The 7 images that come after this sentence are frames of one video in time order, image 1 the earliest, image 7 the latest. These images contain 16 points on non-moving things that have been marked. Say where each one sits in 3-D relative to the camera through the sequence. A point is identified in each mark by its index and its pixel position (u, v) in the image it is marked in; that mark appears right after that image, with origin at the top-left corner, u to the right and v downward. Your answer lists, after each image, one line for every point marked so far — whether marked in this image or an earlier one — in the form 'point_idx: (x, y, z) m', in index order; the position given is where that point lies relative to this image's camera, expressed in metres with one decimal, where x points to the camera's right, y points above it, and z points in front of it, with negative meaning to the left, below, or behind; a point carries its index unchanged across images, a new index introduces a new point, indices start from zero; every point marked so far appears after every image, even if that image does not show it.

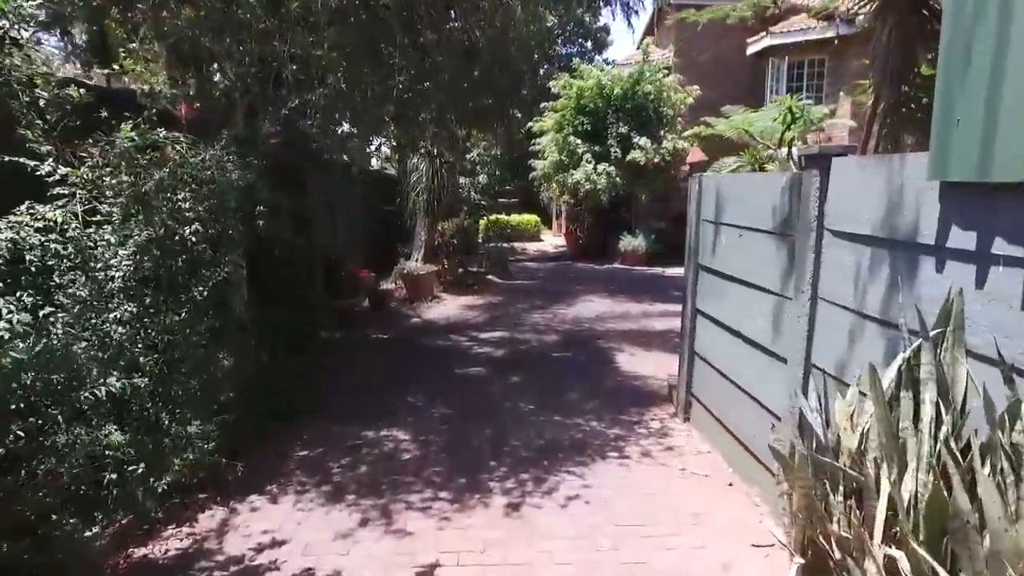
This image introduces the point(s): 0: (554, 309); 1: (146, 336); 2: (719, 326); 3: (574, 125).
0: (+0.7, -0.3, +10.6) m
1: (-1.9, -0.2, +3.5) m
2: (+1.4, -0.3, +4.5) m
3: (+1.6, +4.4, +18.1) m
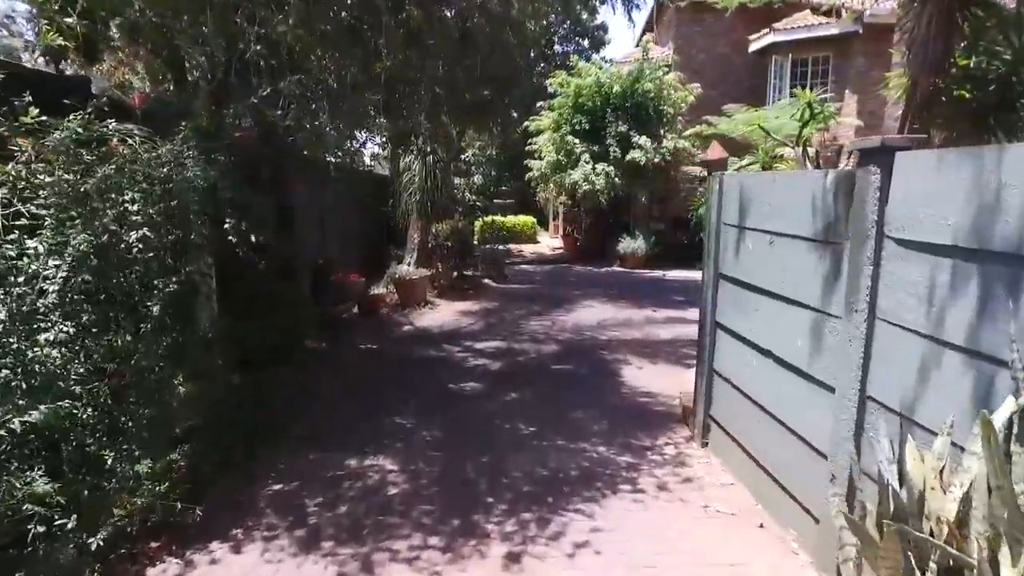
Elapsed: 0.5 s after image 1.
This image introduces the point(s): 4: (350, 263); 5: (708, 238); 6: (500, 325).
0: (+0.6, -0.4, +10.1) m
1: (-1.9, -0.3, +3.0) m
2: (+1.4, -0.3, +4.0) m
3: (+1.5, +4.3, +17.6) m
4: (-2.9, +0.4, +11.5) m
5: (+1.3, +0.3, +4.6) m
6: (-0.2, -0.5, +9.4) m
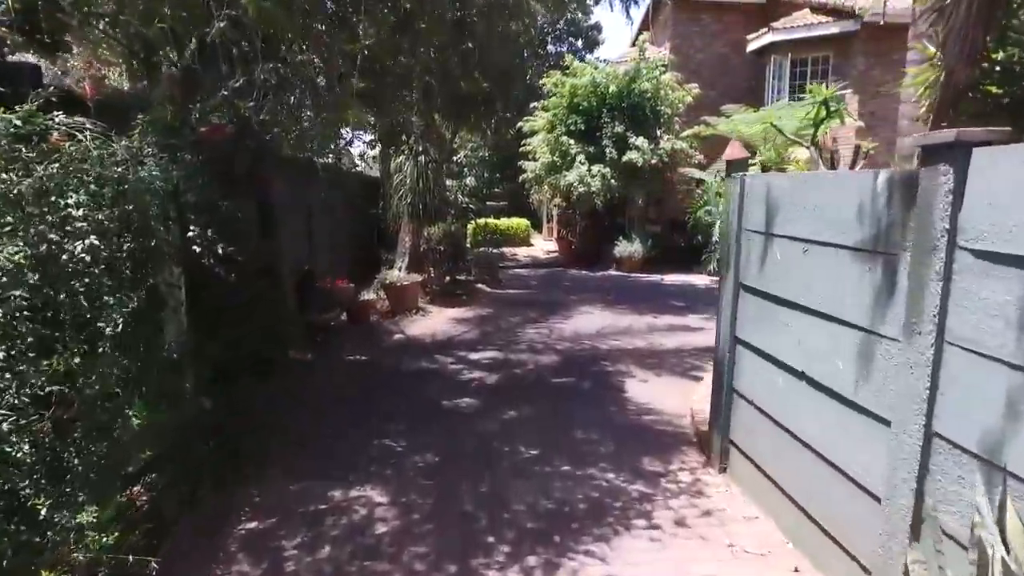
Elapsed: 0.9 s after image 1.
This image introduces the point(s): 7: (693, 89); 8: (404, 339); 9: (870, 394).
0: (+0.5, -0.5, +9.7) m
1: (-1.8, -0.4, +2.5) m
2: (+1.4, -0.4, +3.6) m
3: (+1.4, +4.2, +17.2) m
4: (-3.0, +0.3, +11.1) m
5: (+1.3, +0.3, +4.2) m
6: (-0.2, -0.6, +9.0) m
7: (+4.7, +5.2, +17.2) m
8: (-1.4, -0.7, +8.5) m
9: (+1.4, -0.4, +2.7) m
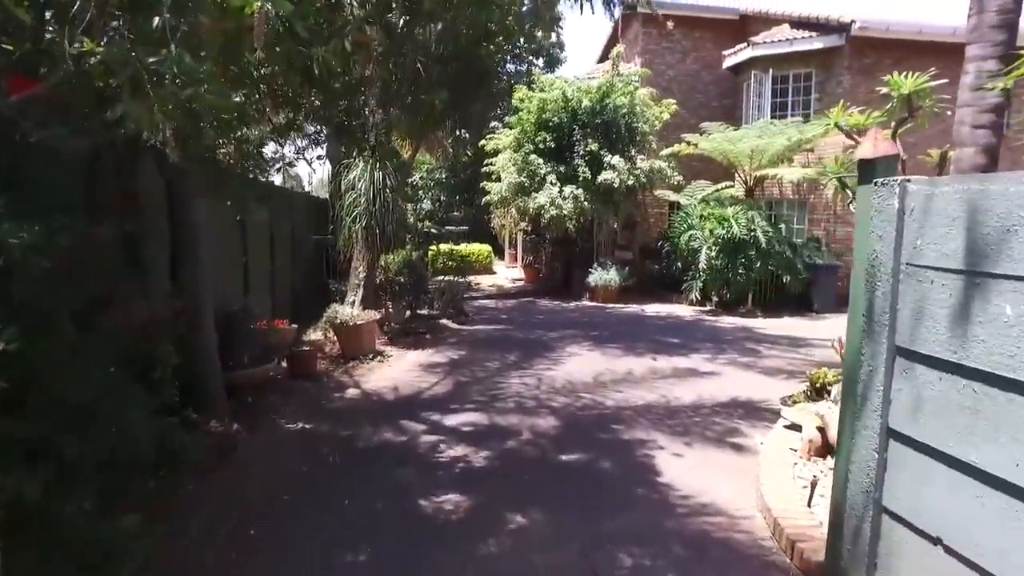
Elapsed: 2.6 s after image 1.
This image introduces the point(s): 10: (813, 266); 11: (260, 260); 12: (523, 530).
0: (+0.3, -1.0, +8.1) m
1: (-1.6, -0.6, +0.8) m
2: (+1.6, -0.6, +2.1) m
3: (+0.5, +3.4, +15.8) m
4: (-3.3, -0.2, +9.3) m
5: (+1.5, 0.0, +2.8) m
6: (-0.4, -1.1, +7.4) m
7: (+3.8, +4.4, +16.1) m
8: (-1.6, -1.1, +6.8) m
9: (+1.7, -0.6, +1.2) m
10: (+6.3, +0.5, +14.0) m
11: (-3.3, +0.4, +8.9) m
12: (+0.1, -1.4, +3.8) m
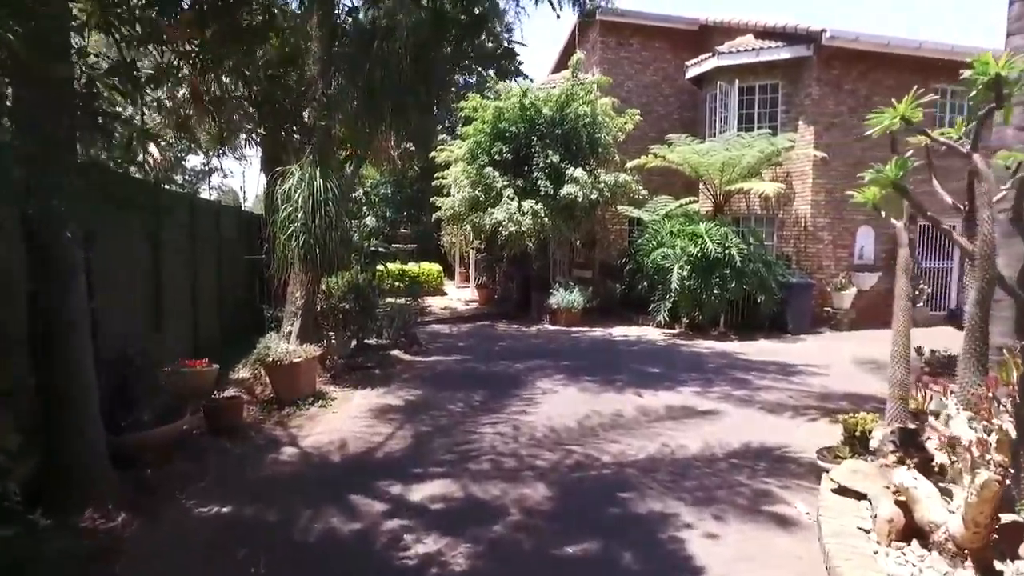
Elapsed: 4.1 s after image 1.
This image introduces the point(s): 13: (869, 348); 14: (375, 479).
0: (0.0, -1.3, +6.9) m
1: (-1.3, -0.7, -0.5) m
2: (+1.7, -0.8, +1.1) m
3: (-0.5, +2.9, +14.7) m
4: (-3.7, -0.6, +7.8) m
5: (+1.6, -0.1, +1.7) m
6: (-0.7, -1.3, +6.1) m
7: (+2.8, +4.0, +15.3) m
8: (-1.8, -1.4, +5.4) m
9: (+1.9, -0.7, +0.1) m
10: (+5.4, +0.1, +13.3) m
11: (-3.7, 0.0, +7.4) m
12: (+0.1, -1.5, +2.5) m
13: (+6.2, -1.0, +11.7) m
14: (-1.0, -1.4, +5.0) m
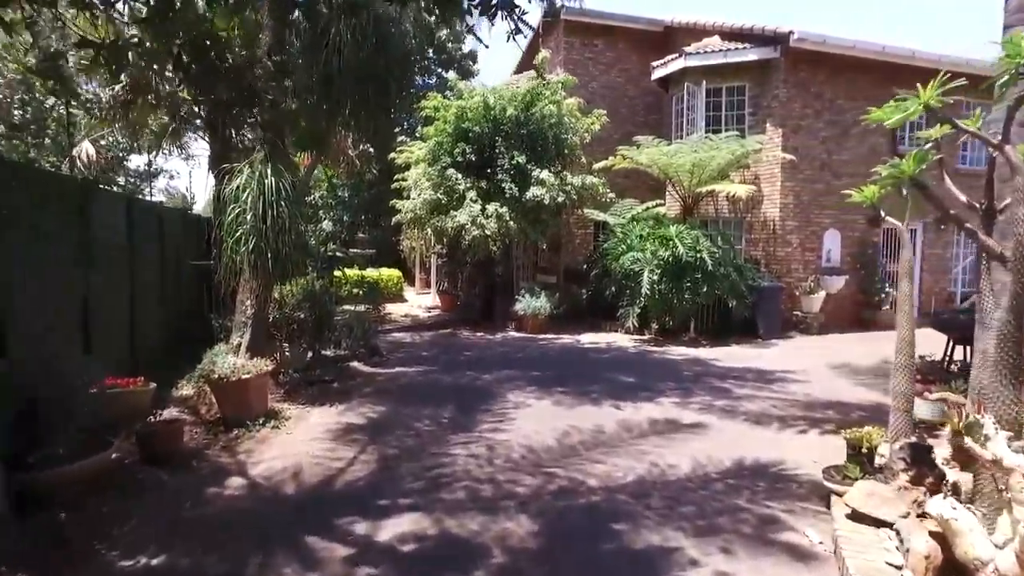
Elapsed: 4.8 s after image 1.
0: (-0.3, -1.3, +6.3) m
1: (-1.1, -0.8, -1.1) m
2: (+1.8, -0.8, +0.6) m
3: (-1.3, +2.8, +14.1) m
4: (-4.0, -0.7, +7.0) m
5: (+1.6, -0.2, +1.2) m
6: (-0.9, -1.4, +5.5) m
7: (+1.9, +3.8, +14.9) m
8: (-1.9, -1.4, +4.8) m
9: (+2.1, -0.7, -0.3) m
10: (+4.8, 0.0, +13.1) m
11: (-4.0, -0.1, +6.6) m
12: (+0.1, -1.6, +2.0) m
13: (+5.7, -1.1, +11.5) m
14: (-1.2, -1.5, +4.3) m
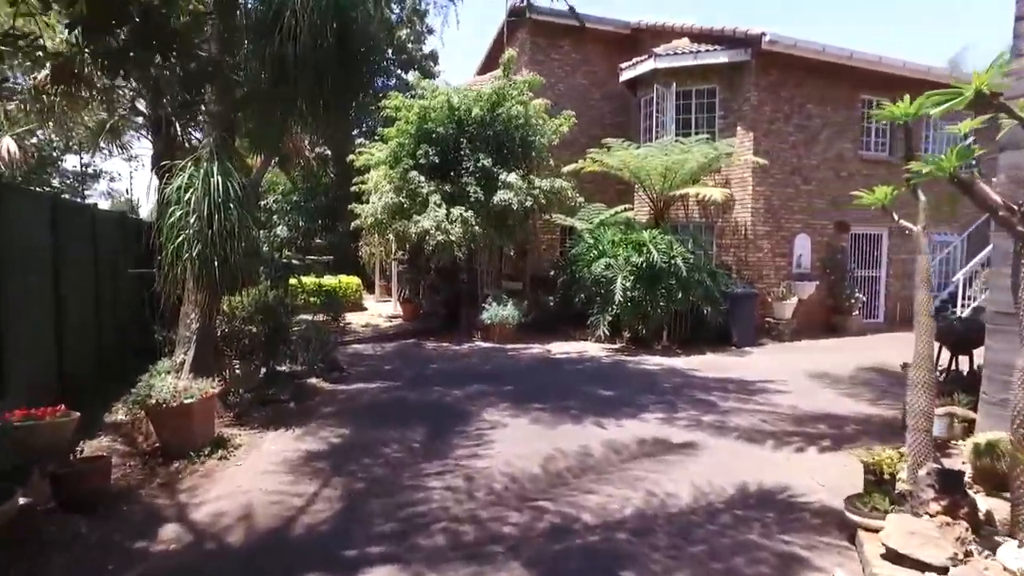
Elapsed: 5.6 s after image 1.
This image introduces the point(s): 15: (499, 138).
0: (-0.5, -1.4, +5.7) m
1: (-0.8, -0.8, -1.8) m
2: (+2.0, -0.8, +0.2) m
3: (-1.9, +2.6, +13.5) m
4: (-4.3, -0.8, +6.2) m
5: (+1.8, -0.2, +0.7) m
6: (-1.0, -1.5, +4.8) m
7: (+1.2, +3.7, +14.5) m
8: (-2.0, -1.5, +4.1) m
9: (+2.3, -0.7, -0.8) m
10: (+4.1, -0.1, +12.8) m
11: (-4.2, -0.2, +5.8) m
12: (+0.2, -1.6, +1.4) m
13: (+5.1, -1.2, +11.3) m
14: (-1.2, -1.6, +3.7) m
15: (-0.3, +3.1, +13.6) m
